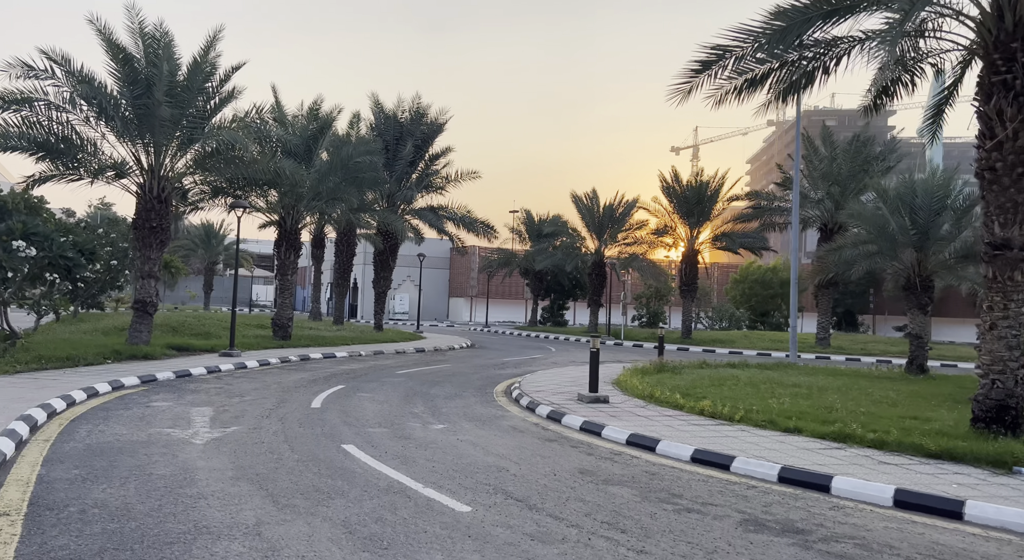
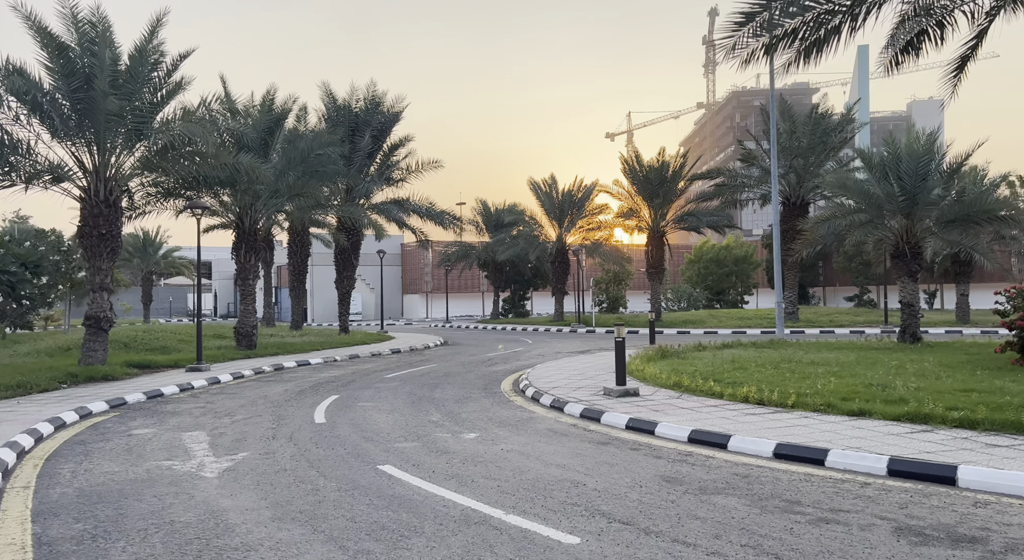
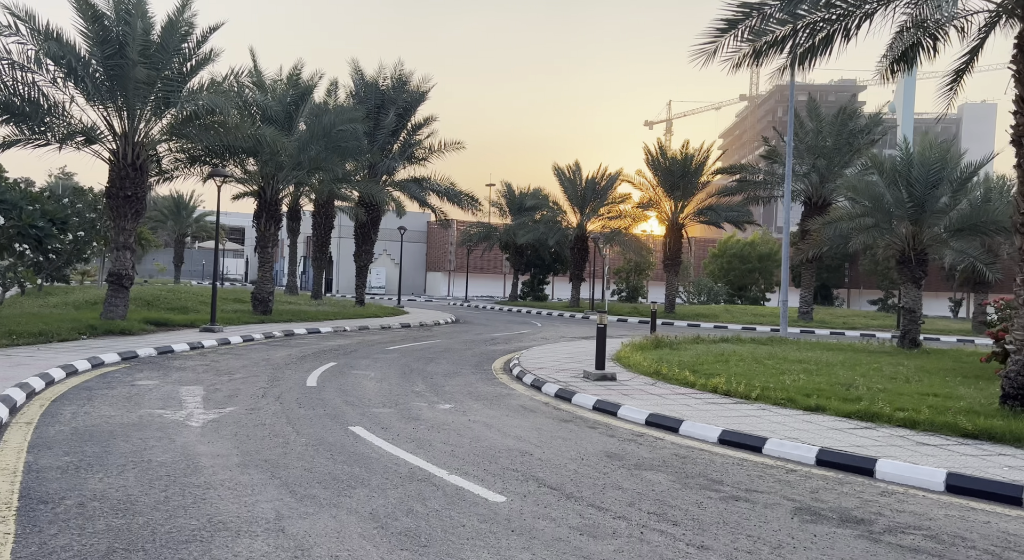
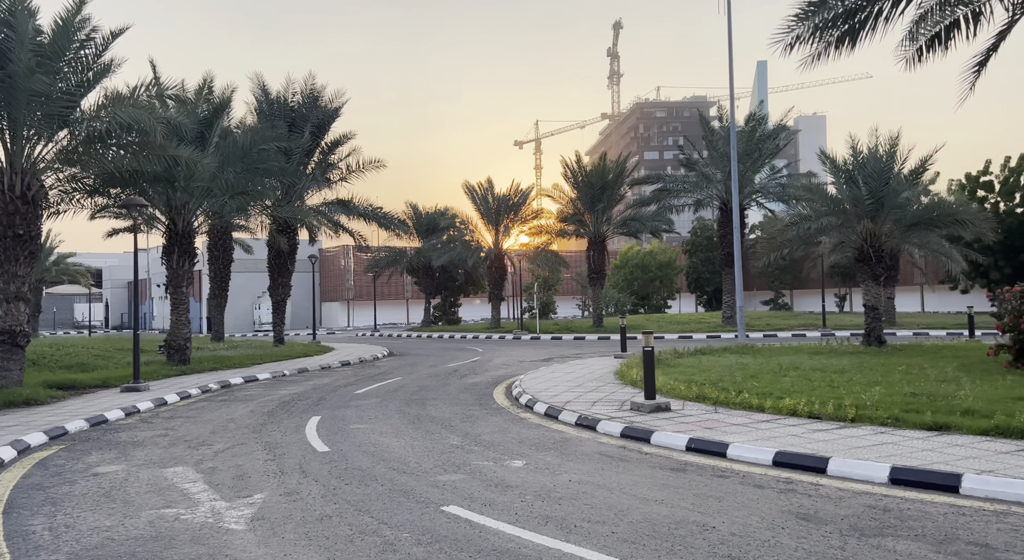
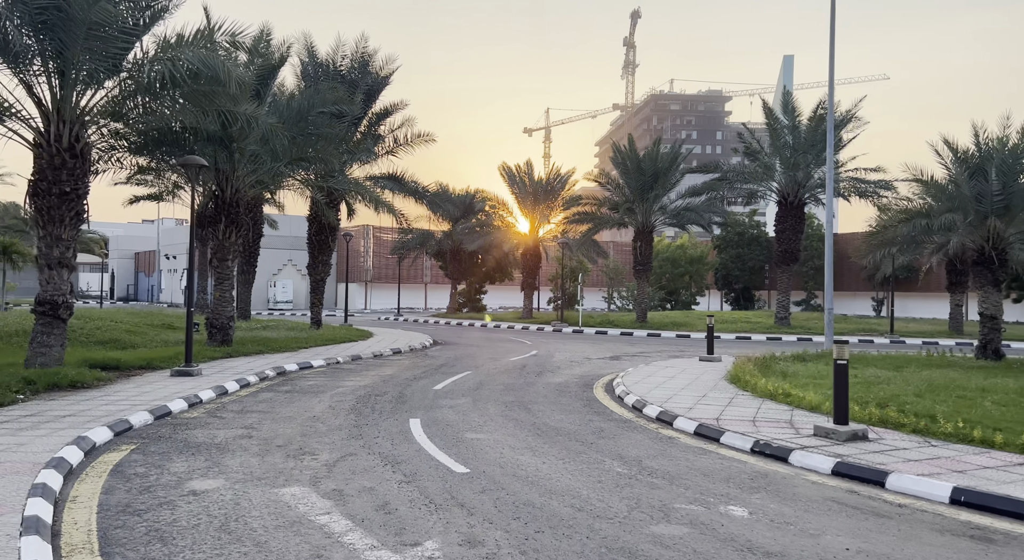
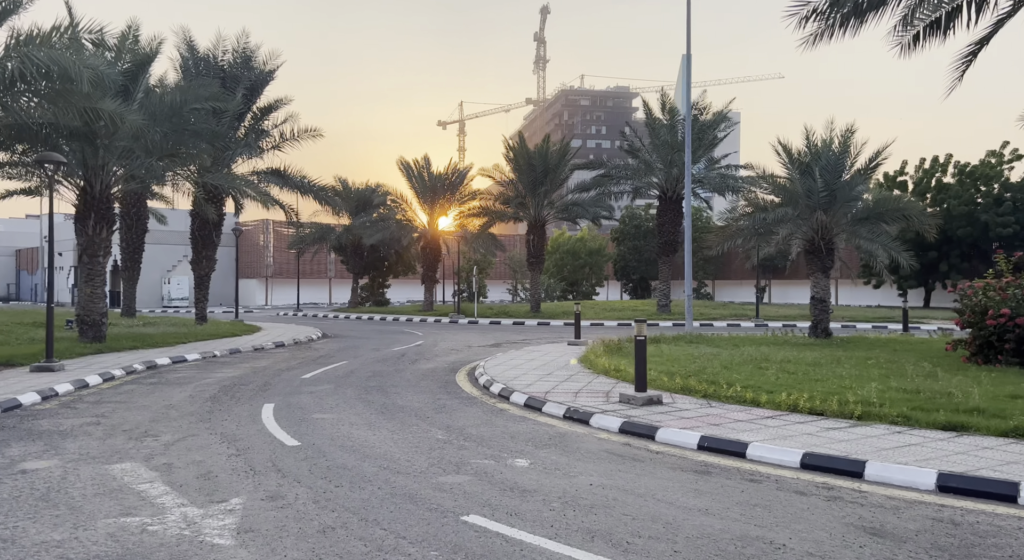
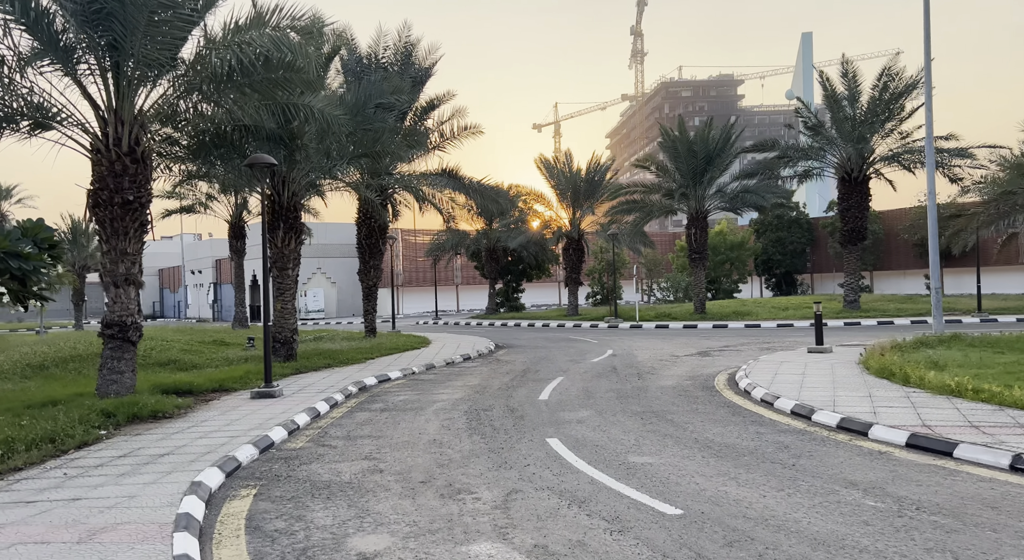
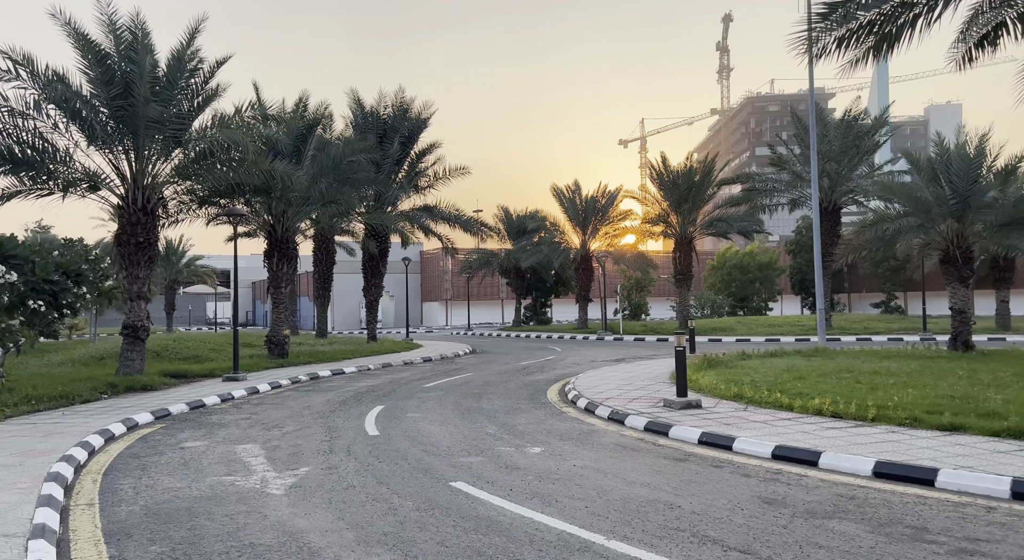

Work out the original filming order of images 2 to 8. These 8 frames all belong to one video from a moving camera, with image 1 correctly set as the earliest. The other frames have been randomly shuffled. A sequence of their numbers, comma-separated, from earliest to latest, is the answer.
3, 2, 8, 4, 6, 5, 7
